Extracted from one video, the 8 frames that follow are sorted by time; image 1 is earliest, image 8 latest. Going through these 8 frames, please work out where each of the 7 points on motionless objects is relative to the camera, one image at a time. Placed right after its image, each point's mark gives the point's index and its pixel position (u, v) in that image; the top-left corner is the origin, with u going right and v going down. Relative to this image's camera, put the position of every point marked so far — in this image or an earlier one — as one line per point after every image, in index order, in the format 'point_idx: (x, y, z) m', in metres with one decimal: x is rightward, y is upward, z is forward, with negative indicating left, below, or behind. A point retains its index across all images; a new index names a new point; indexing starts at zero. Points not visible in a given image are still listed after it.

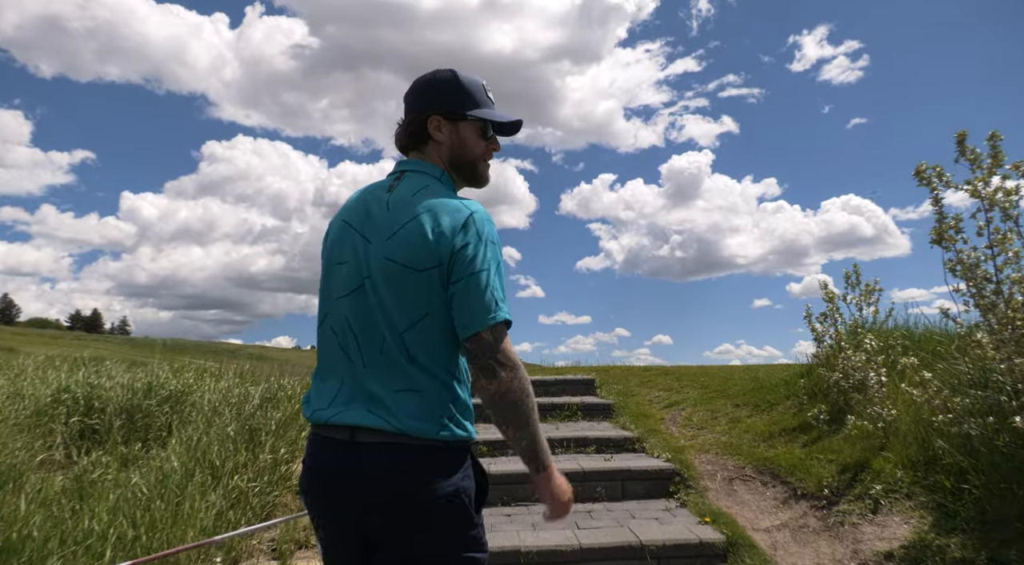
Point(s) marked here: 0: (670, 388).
0: (+2.3, -1.5, +8.8) m
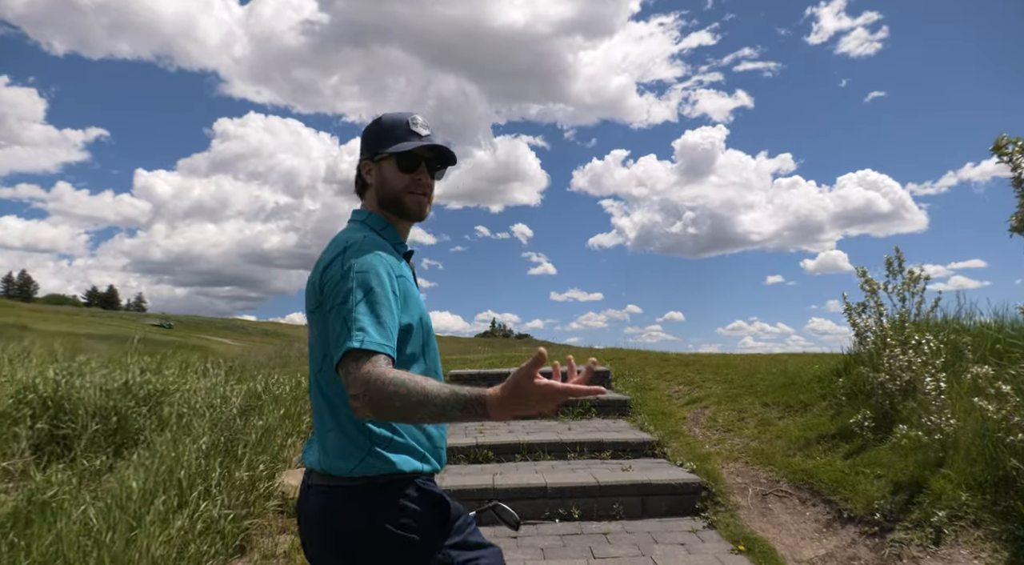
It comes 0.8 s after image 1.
0: (+2.4, -1.3, +8.2) m
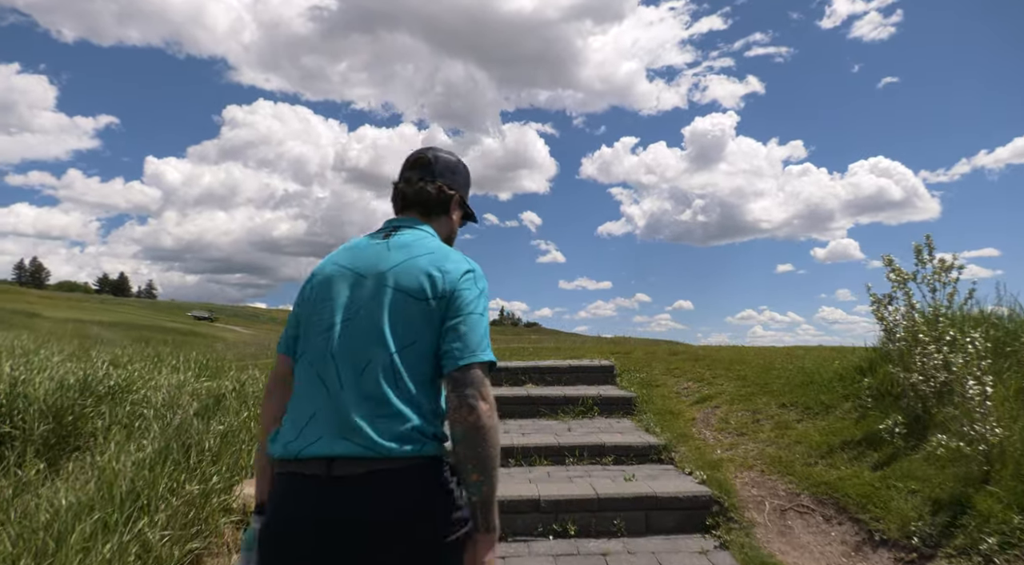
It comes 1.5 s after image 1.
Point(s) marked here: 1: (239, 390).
0: (+2.4, -1.2, +7.7) m
1: (-2.4, -1.0, +5.5) m
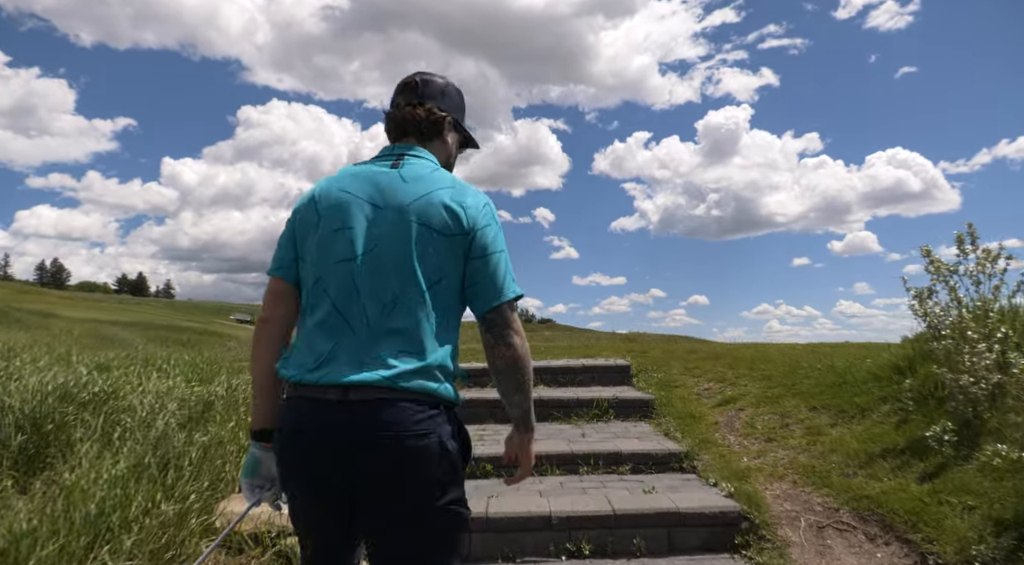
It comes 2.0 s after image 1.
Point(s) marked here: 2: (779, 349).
0: (+2.5, -1.1, +7.2) m
1: (-2.4, -0.9, +5.2) m
2: (+3.7, -0.9, +8.5) m
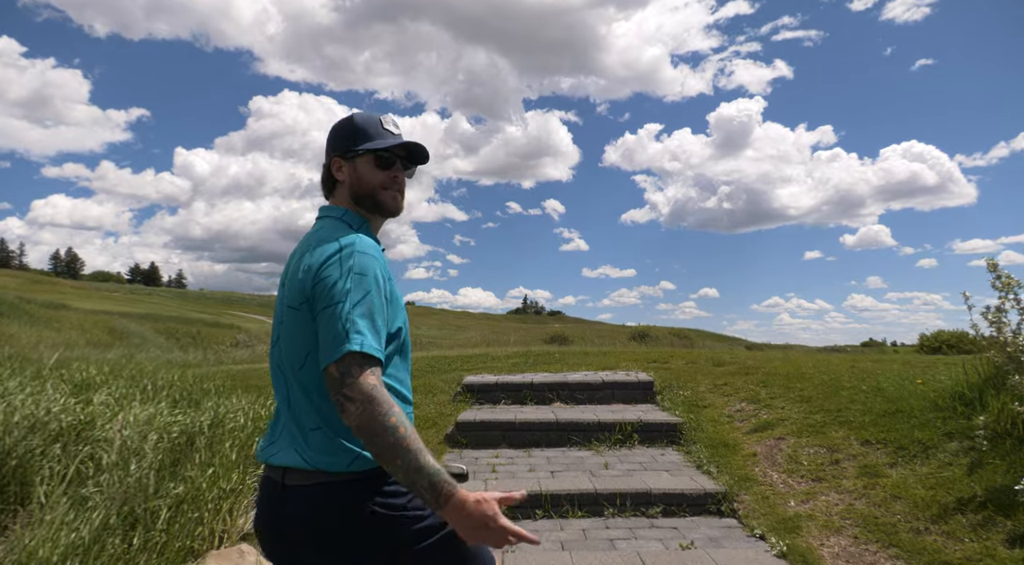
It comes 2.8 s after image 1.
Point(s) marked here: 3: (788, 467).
0: (+2.6, -1.3, +6.6) m
1: (-2.2, -1.1, +4.6) m
2: (+3.9, -1.0, +7.9) m
3: (+2.2, -1.5, +4.9) m
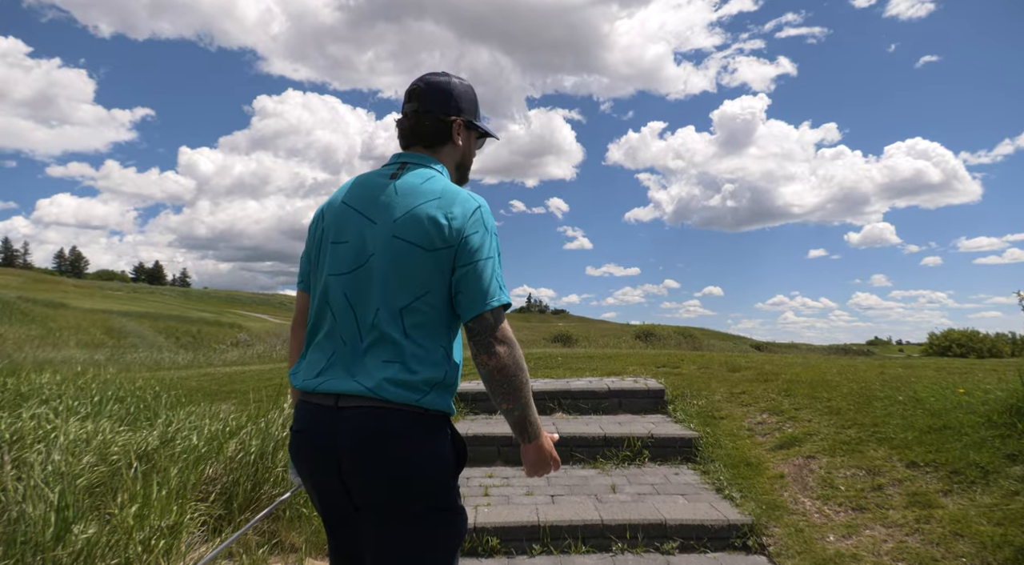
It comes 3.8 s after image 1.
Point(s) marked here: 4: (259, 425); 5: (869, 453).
0: (+2.6, -1.3, +6.0) m
1: (-2.3, -1.1, +4.0) m
2: (+3.9, -1.0, +7.2) m
3: (+2.2, -1.5, +4.3) m
4: (-1.8, -1.0, +4.4) m
5: (+2.7, -1.3, +4.6) m
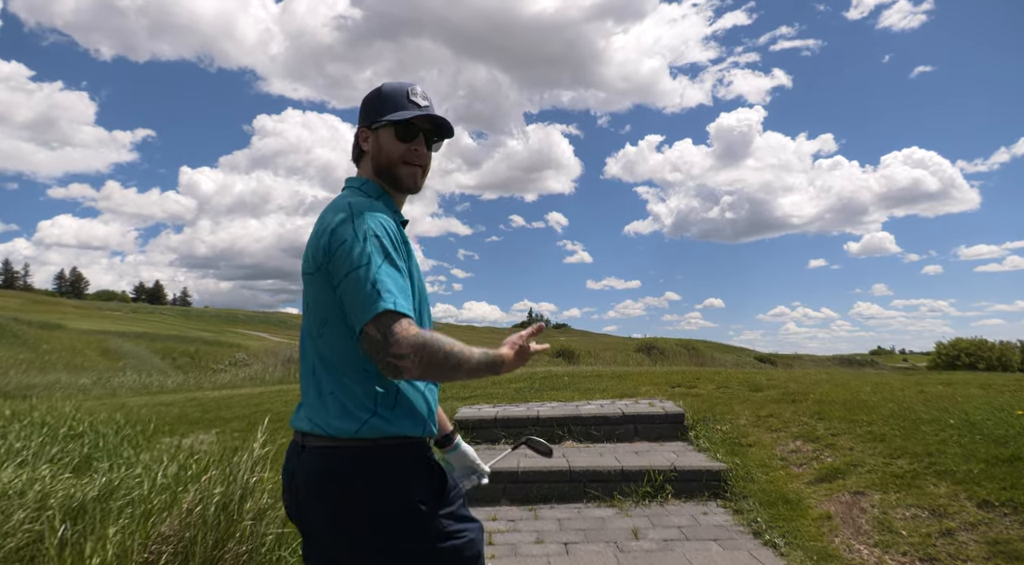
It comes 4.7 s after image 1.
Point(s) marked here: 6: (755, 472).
0: (+2.7, -1.4, +5.4) m
1: (-2.2, -1.2, +3.4) m
2: (+3.9, -1.1, +6.6) m
3: (+2.2, -1.6, +3.7) m
4: (-1.8, -1.2, +3.8) m
5: (+2.8, -1.4, +4.0) m
6: (+2.0, -1.5, +4.9) m
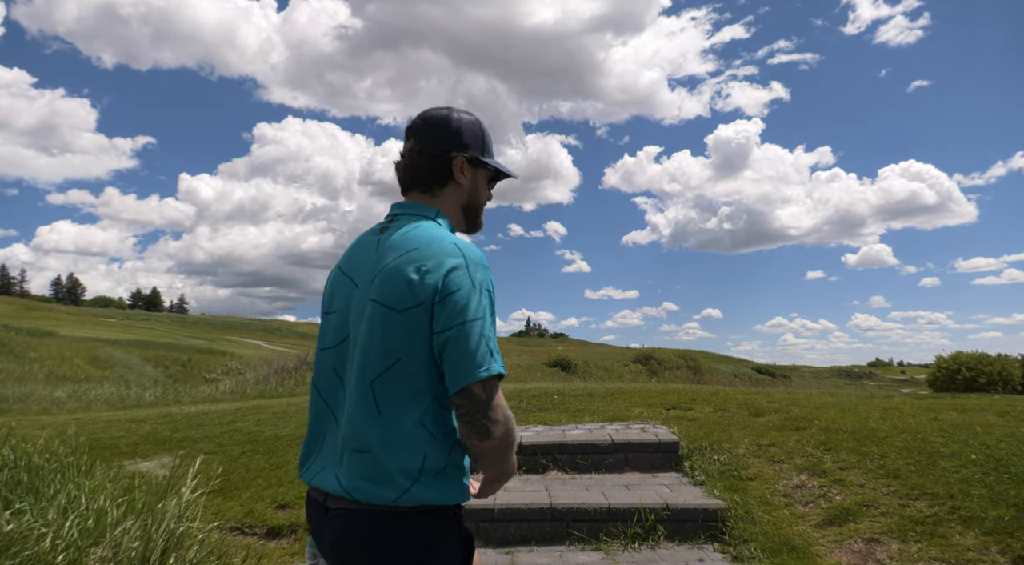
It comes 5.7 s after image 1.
0: (+2.5, -1.5, +4.9) m
1: (-2.4, -1.3, +2.9) m
2: (+3.7, -1.3, +6.1) m
3: (+2.1, -1.7, +3.2) m
4: (-2.0, -1.3, +3.3) m
5: (+2.6, -1.5, +3.6) m
6: (+1.8, -1.7, +4.4) m
